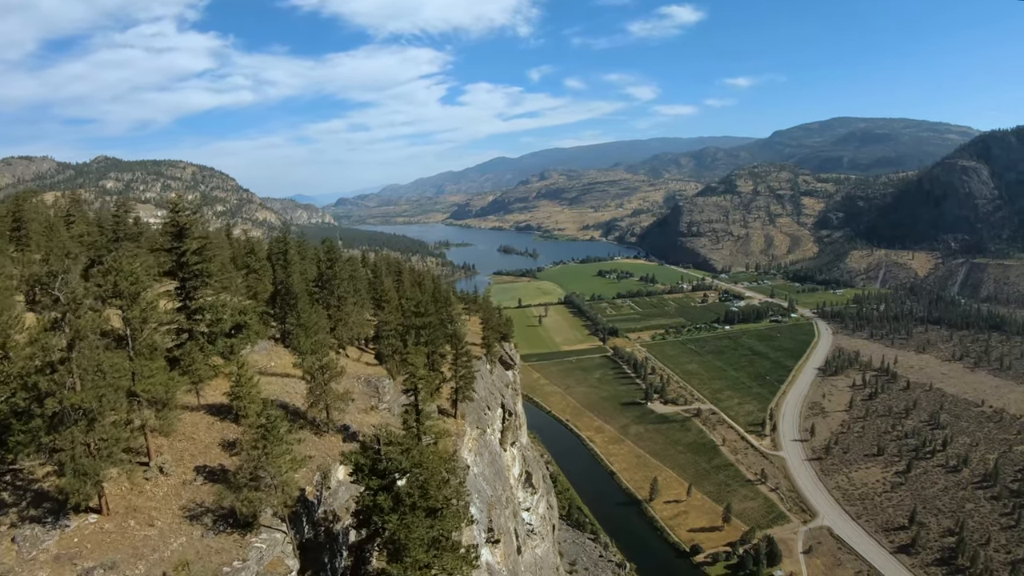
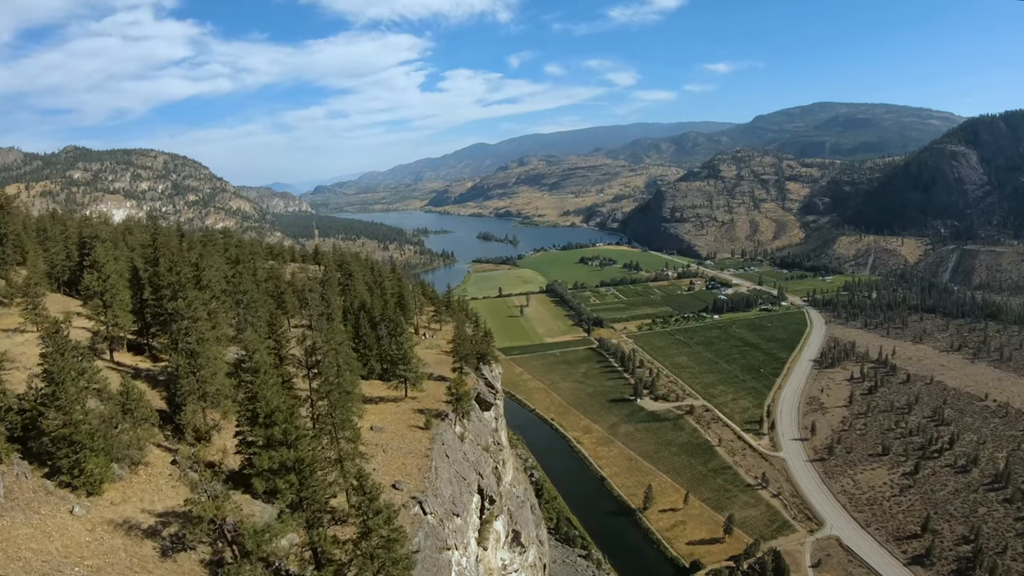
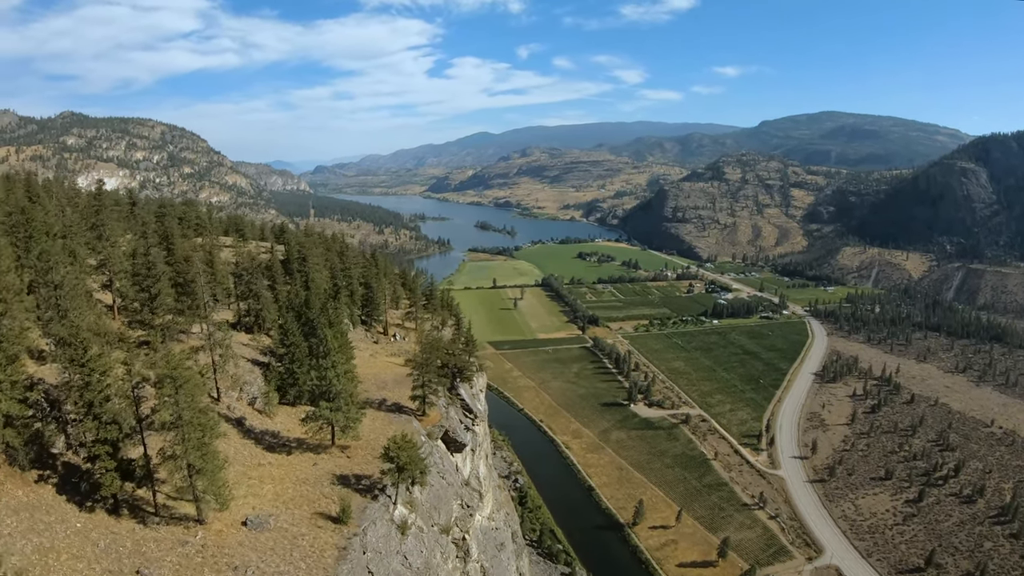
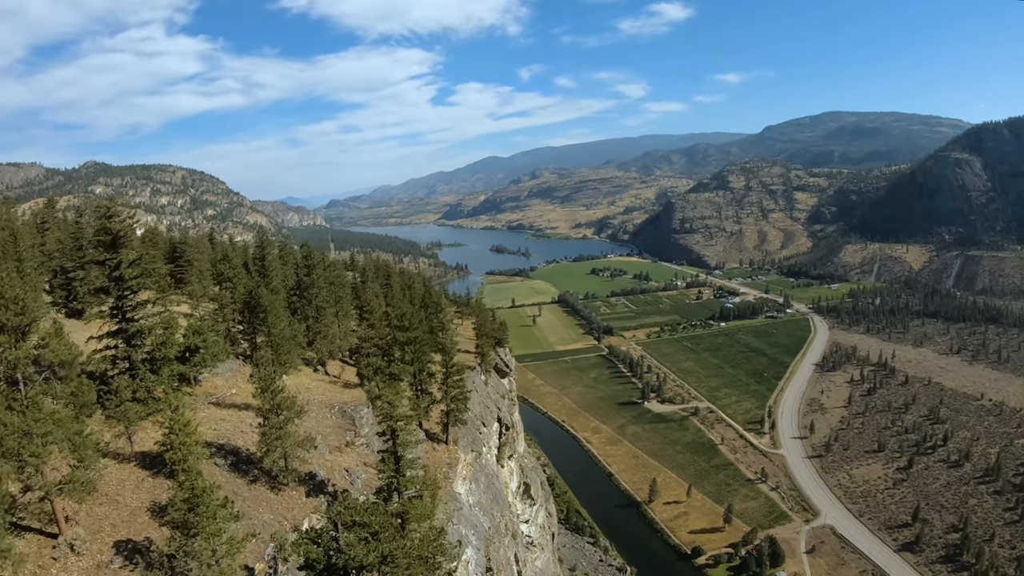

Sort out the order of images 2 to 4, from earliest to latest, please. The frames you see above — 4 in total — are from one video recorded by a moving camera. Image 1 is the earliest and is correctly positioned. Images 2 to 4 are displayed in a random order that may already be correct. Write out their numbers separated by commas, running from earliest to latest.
4, 2, 3
